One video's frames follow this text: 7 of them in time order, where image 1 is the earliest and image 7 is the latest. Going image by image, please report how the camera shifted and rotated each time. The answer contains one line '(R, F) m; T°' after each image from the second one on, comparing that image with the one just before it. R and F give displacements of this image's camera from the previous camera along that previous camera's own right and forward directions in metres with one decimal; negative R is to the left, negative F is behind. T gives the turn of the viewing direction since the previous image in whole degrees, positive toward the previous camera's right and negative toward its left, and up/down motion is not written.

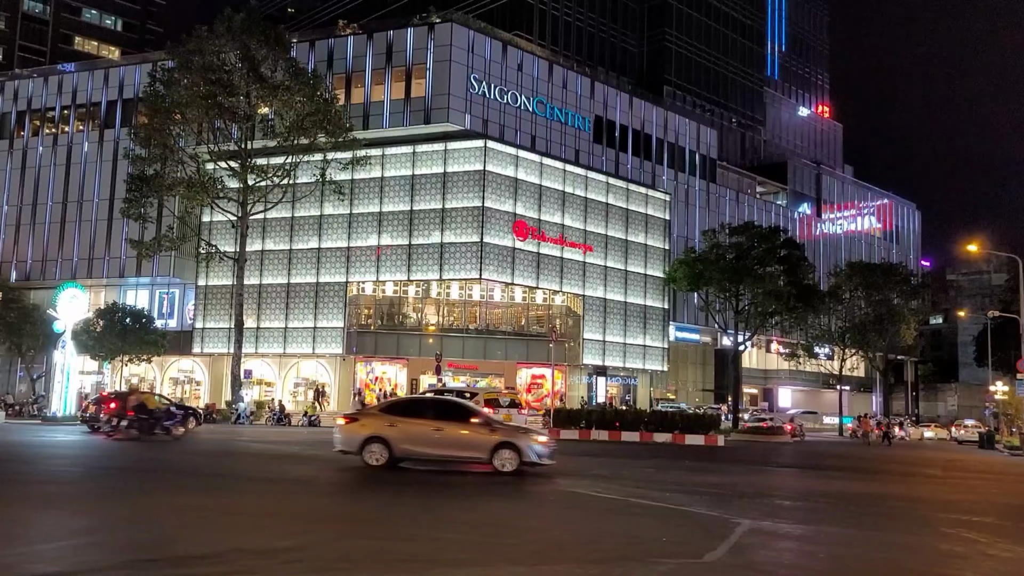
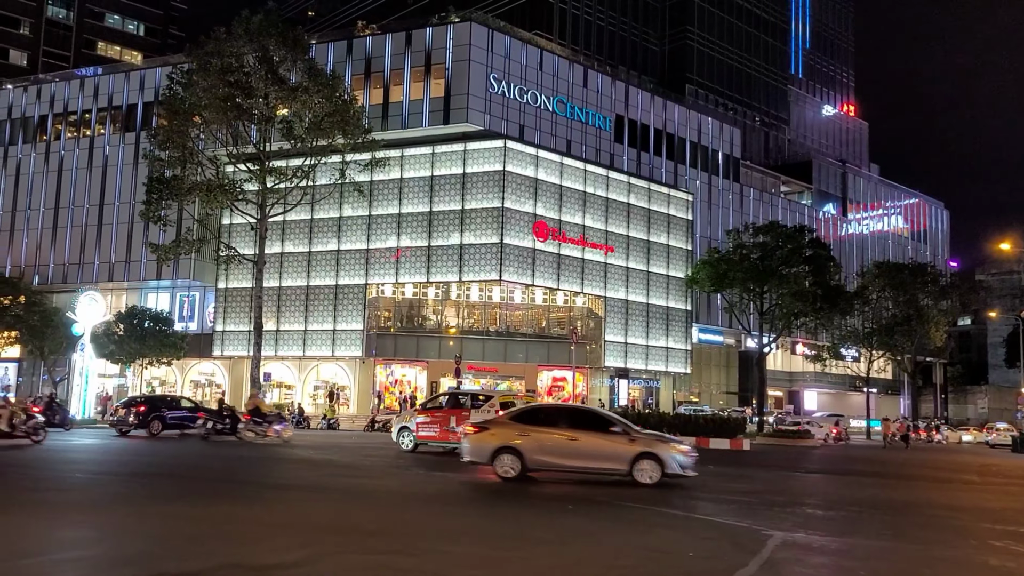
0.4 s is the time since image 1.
(+0.1, +0.5) m; -1°
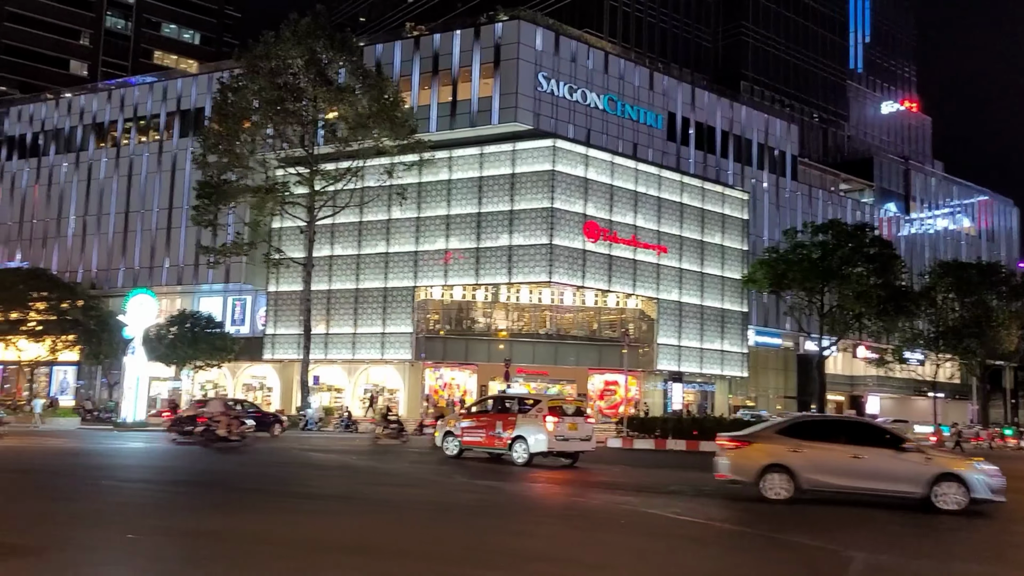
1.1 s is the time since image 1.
(+0.1, +0.8) m; -3°
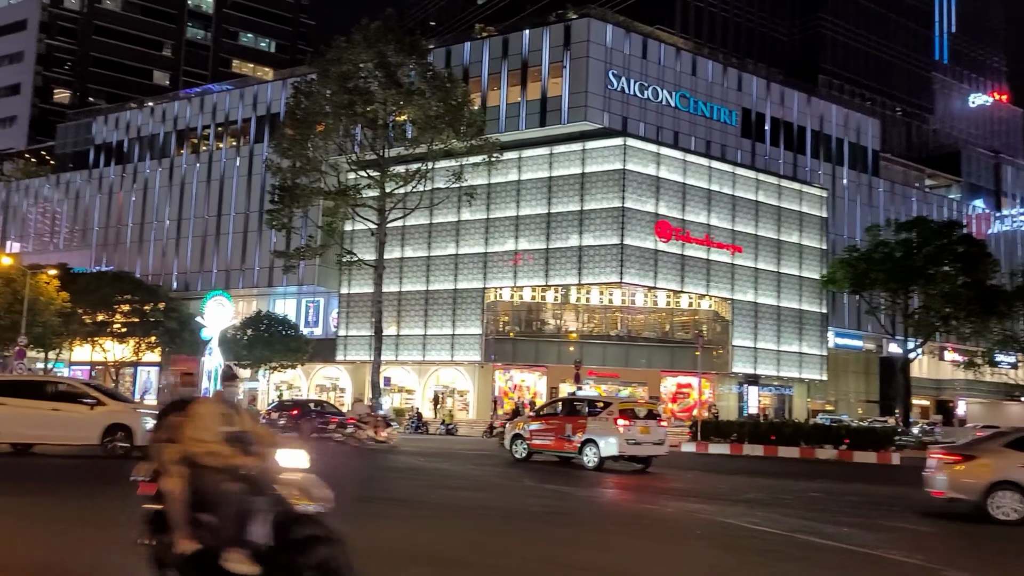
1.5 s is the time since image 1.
(+0.1, +0.4) m; -5°
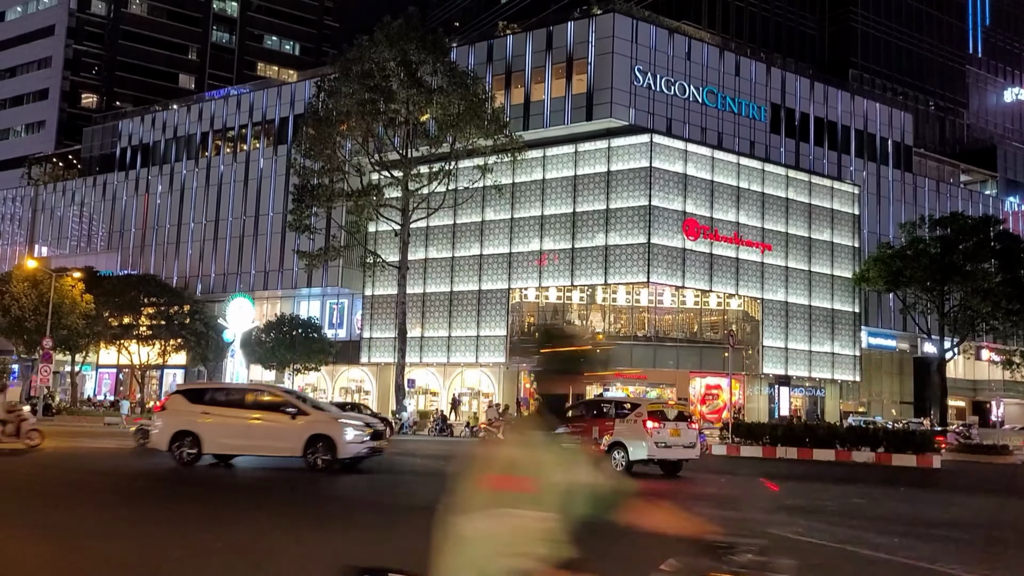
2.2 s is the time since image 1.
(0.0, +0.6) m; -2°
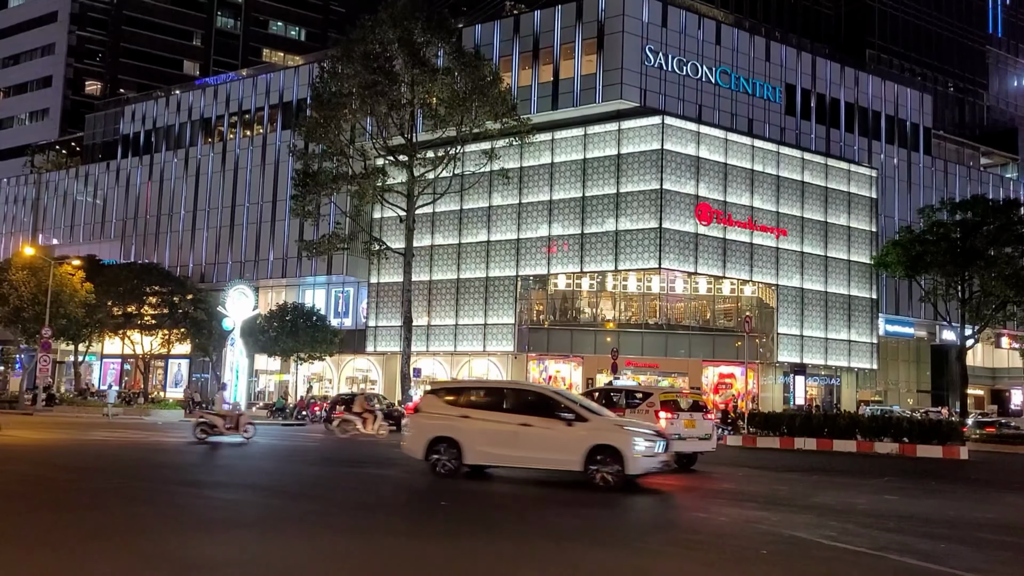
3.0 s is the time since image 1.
(+0.1, +1.1) m; -1°
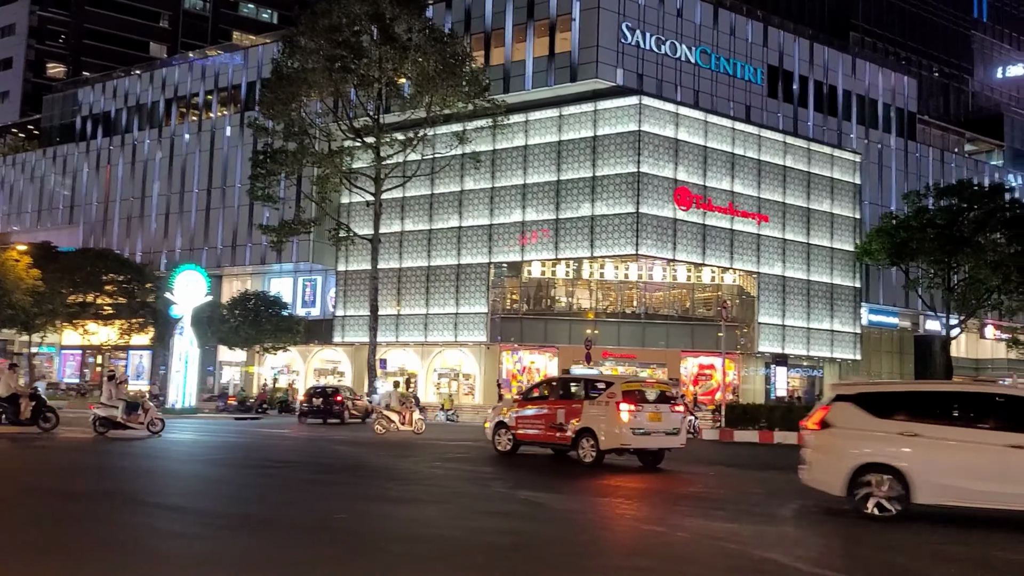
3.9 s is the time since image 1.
(+0.6, +1.8) m; +1°
